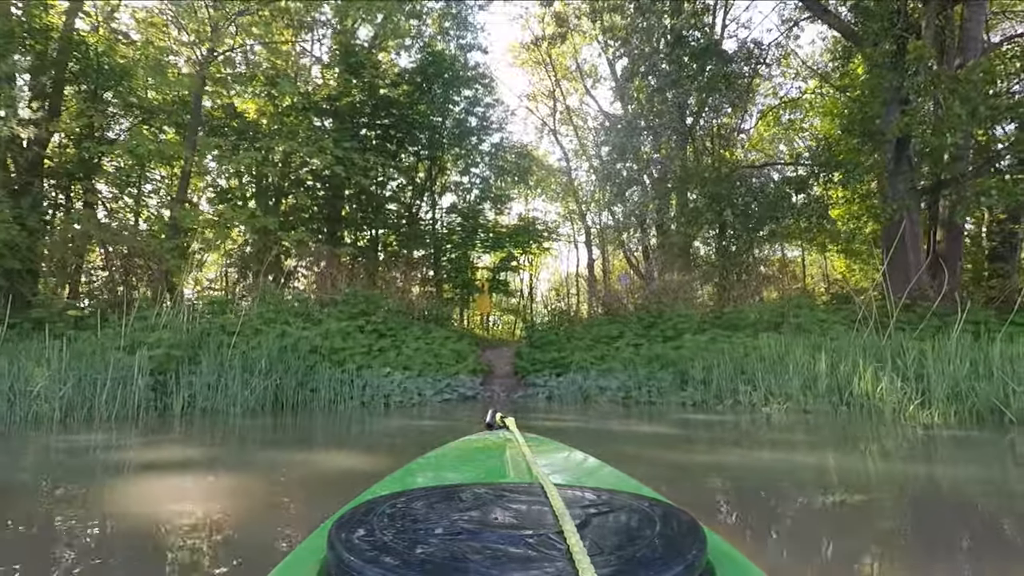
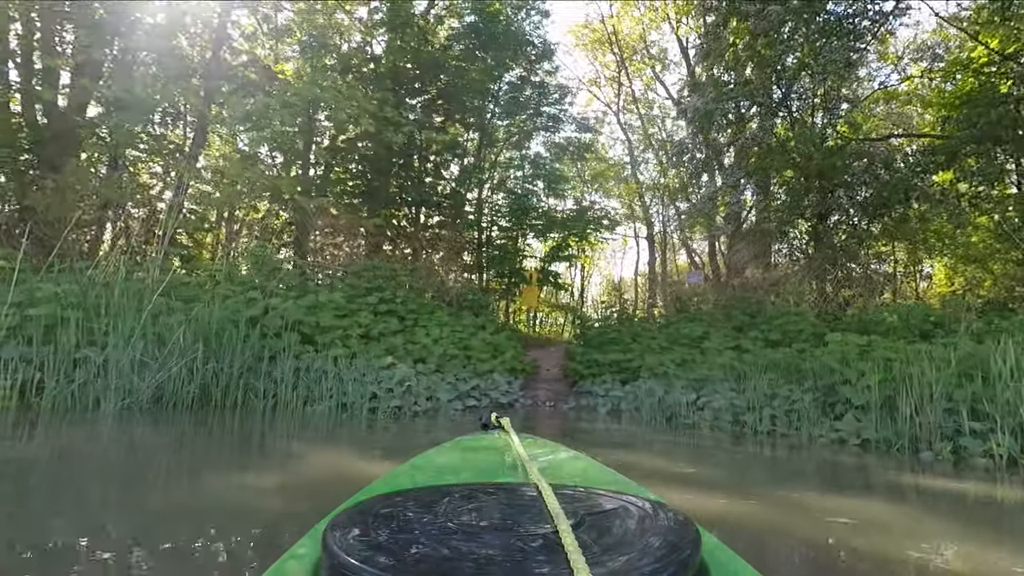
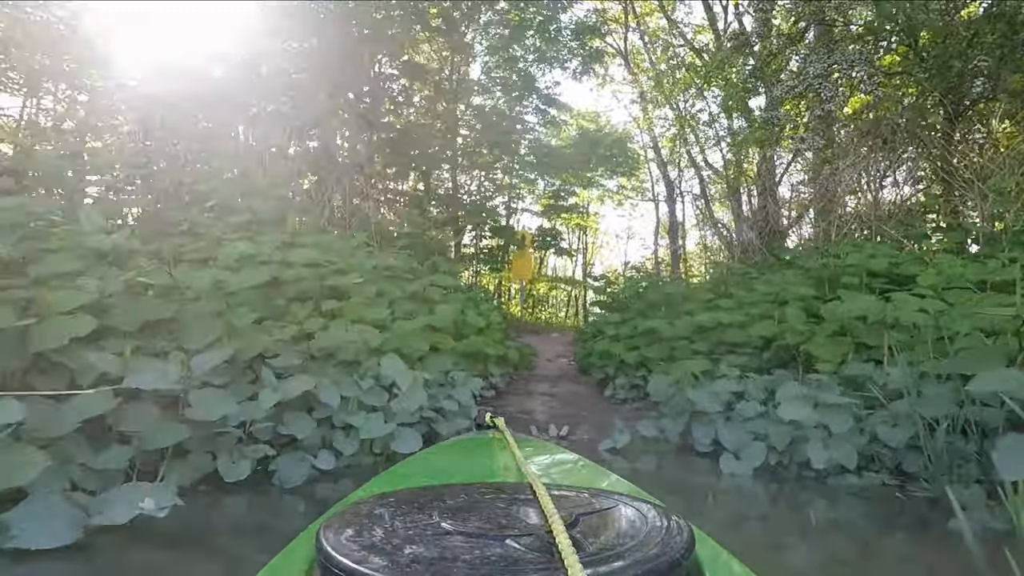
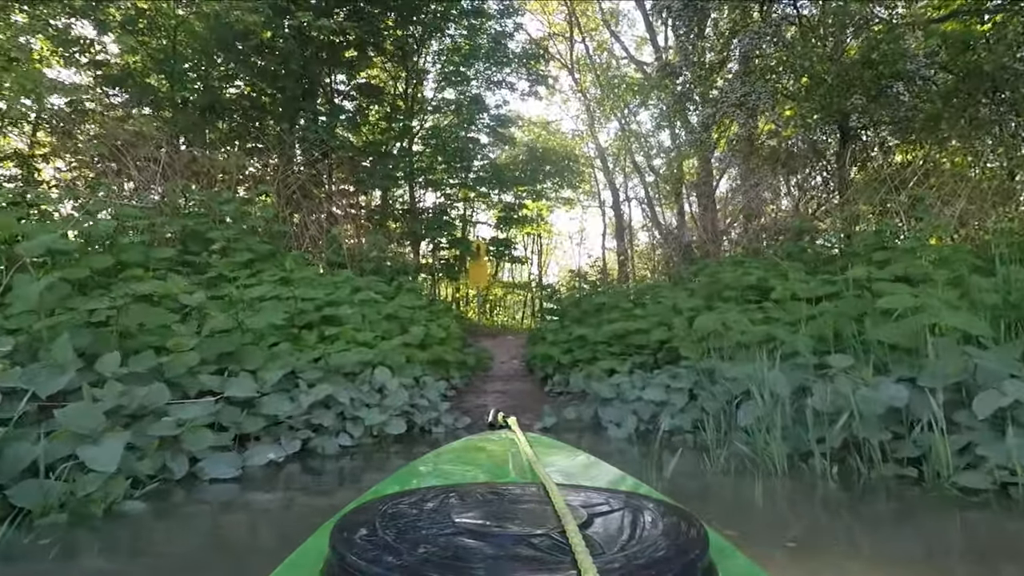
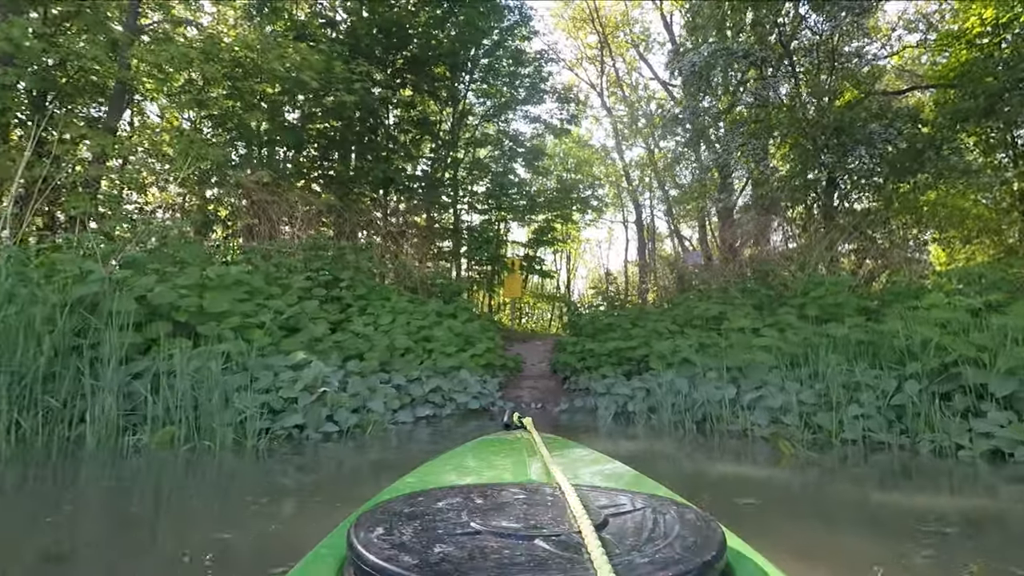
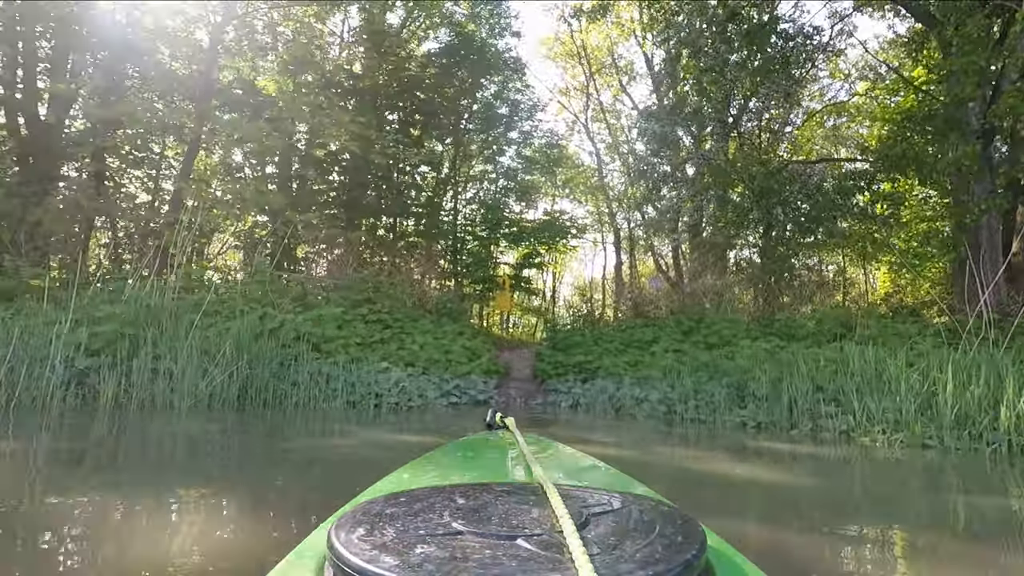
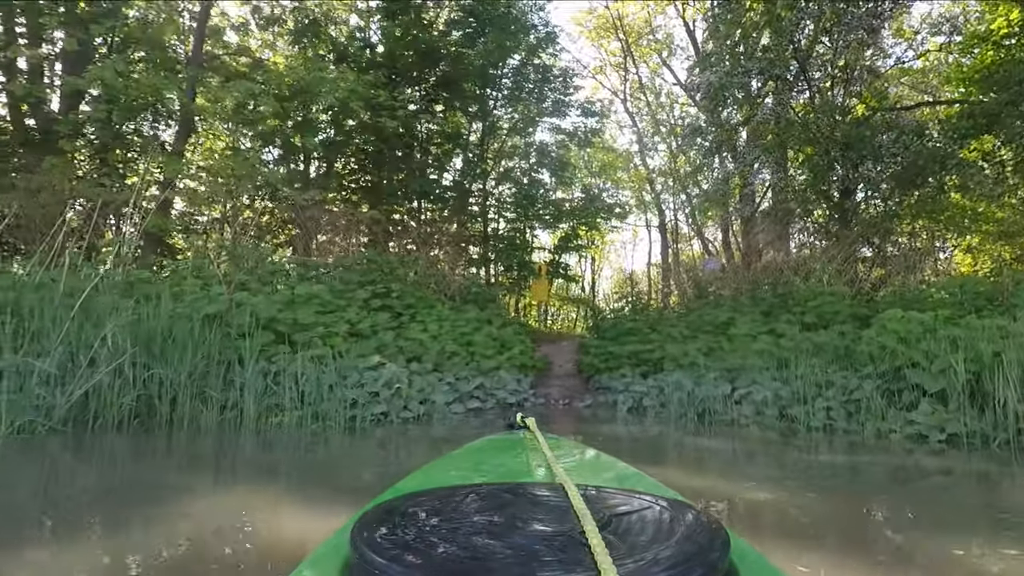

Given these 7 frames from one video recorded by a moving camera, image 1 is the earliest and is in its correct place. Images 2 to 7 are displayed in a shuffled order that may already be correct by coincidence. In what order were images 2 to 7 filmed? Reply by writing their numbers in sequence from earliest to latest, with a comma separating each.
6, 2, 7, 5, 4, 3
